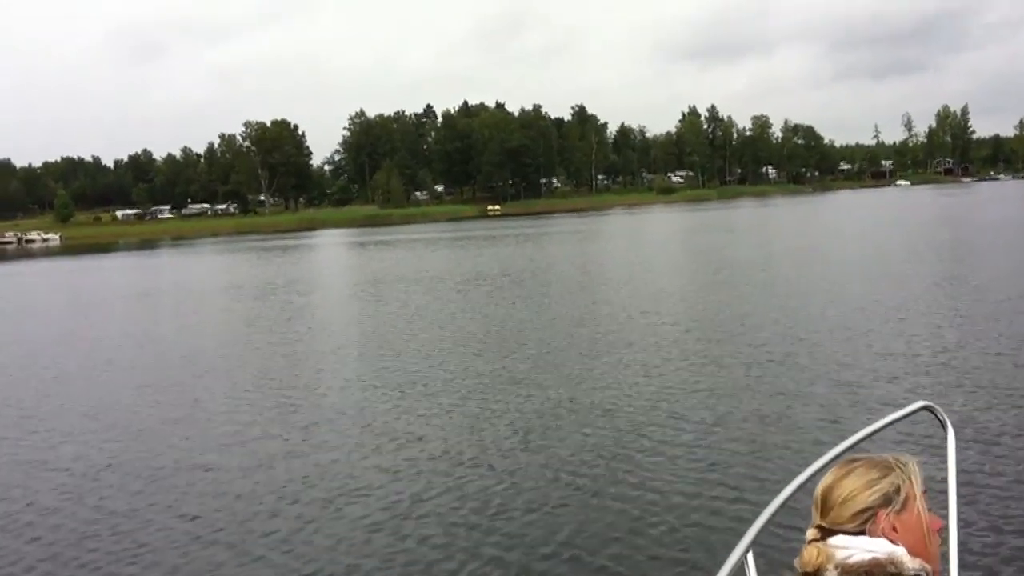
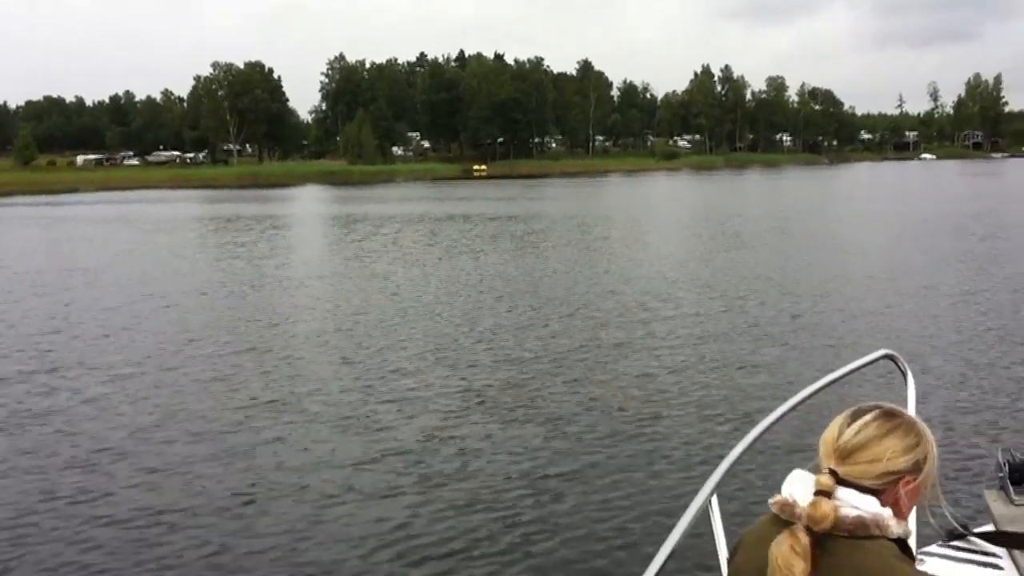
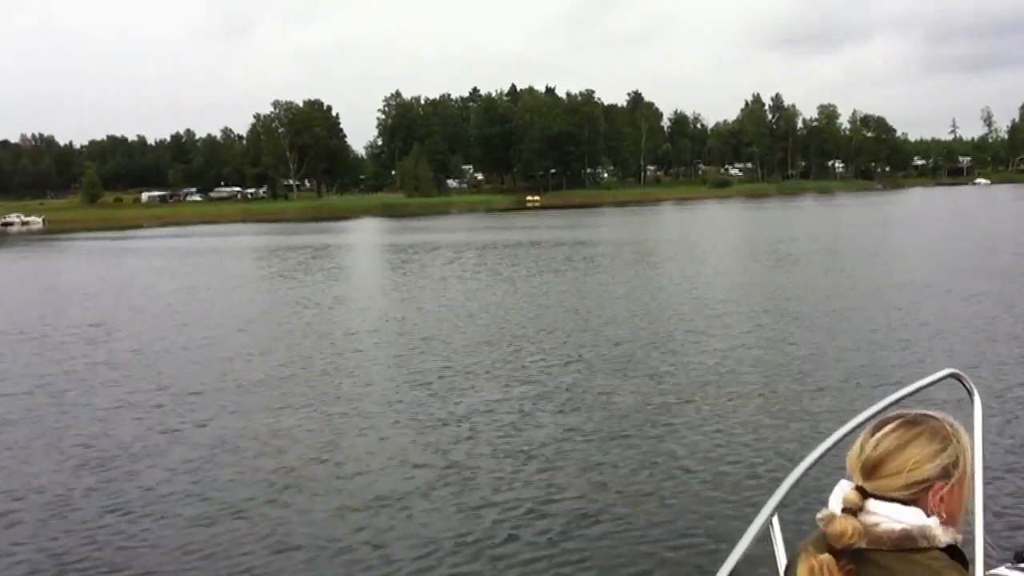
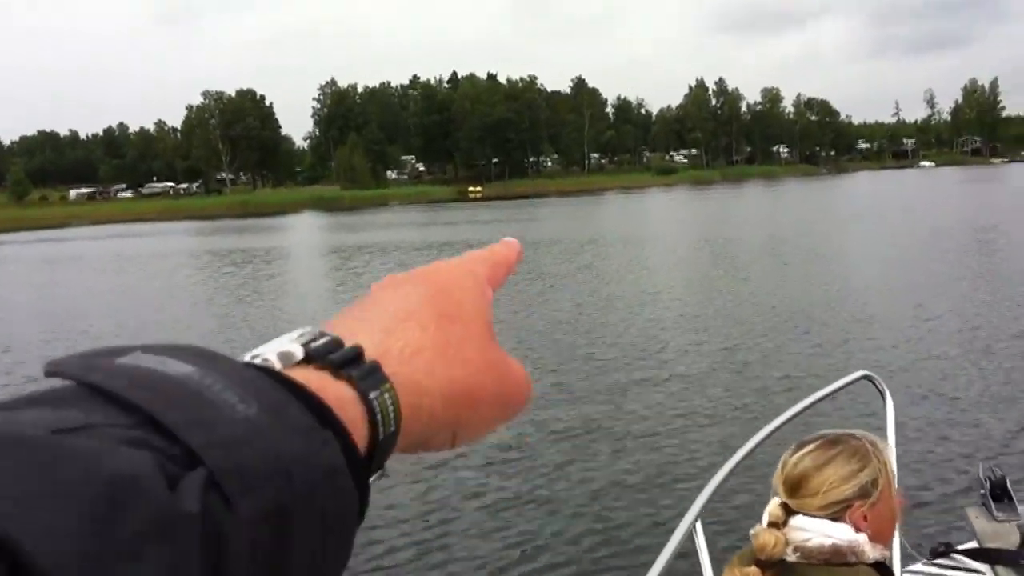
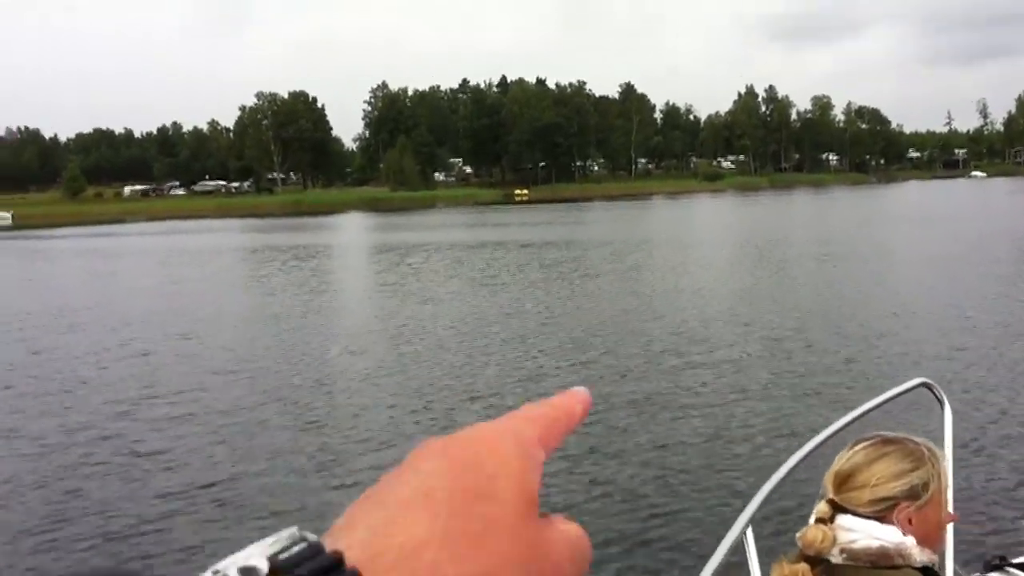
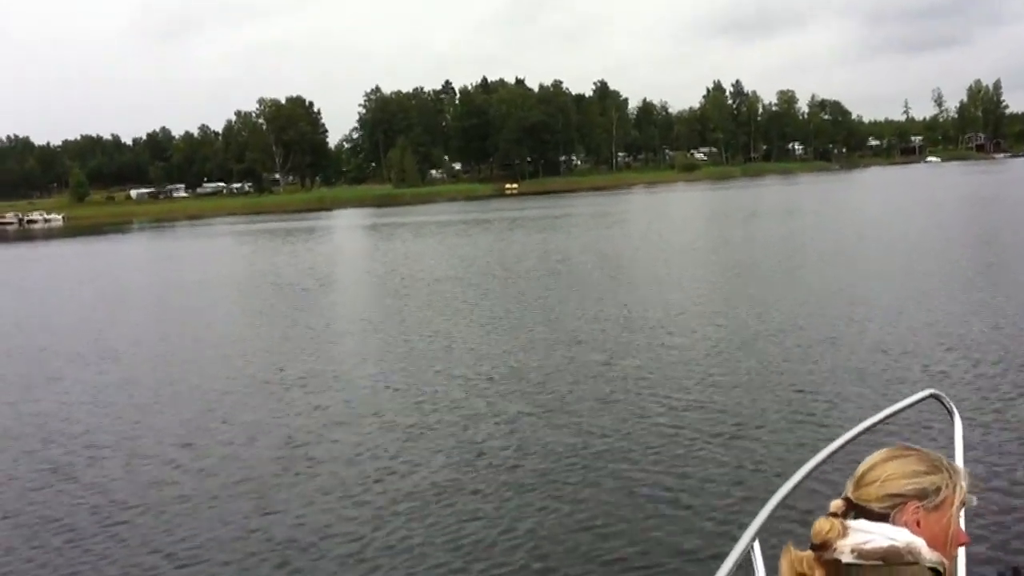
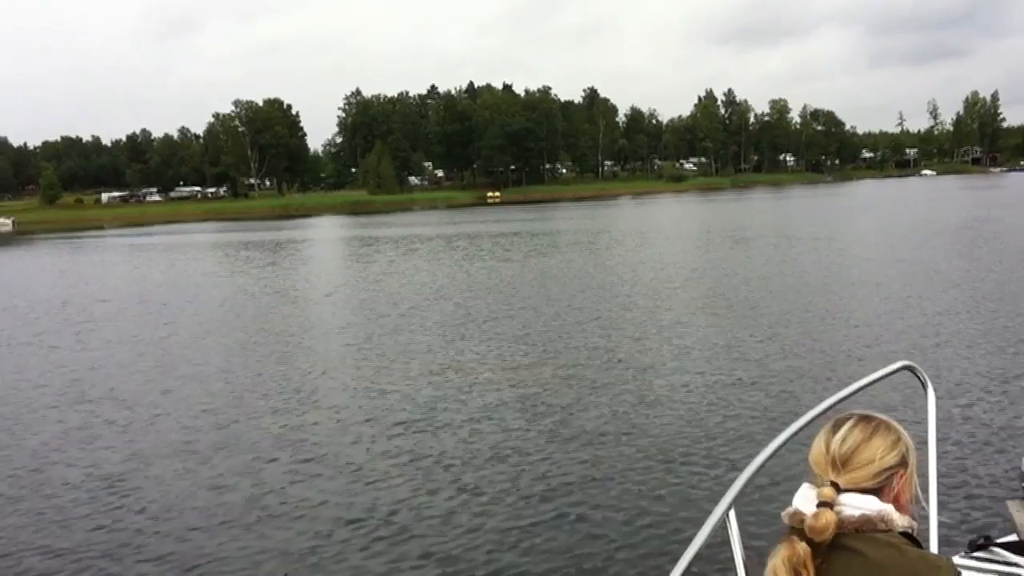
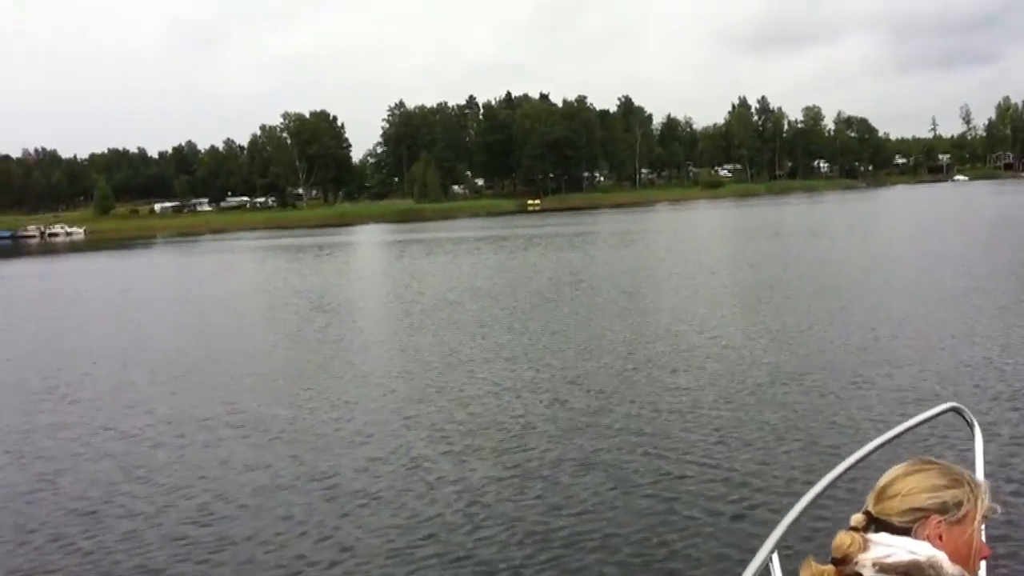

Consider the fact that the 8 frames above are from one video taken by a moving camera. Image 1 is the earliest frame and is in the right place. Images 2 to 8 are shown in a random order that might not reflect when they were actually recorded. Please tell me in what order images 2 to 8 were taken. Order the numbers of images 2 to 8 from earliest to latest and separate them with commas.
6, 8, 7, 3, 2, 5, 4
